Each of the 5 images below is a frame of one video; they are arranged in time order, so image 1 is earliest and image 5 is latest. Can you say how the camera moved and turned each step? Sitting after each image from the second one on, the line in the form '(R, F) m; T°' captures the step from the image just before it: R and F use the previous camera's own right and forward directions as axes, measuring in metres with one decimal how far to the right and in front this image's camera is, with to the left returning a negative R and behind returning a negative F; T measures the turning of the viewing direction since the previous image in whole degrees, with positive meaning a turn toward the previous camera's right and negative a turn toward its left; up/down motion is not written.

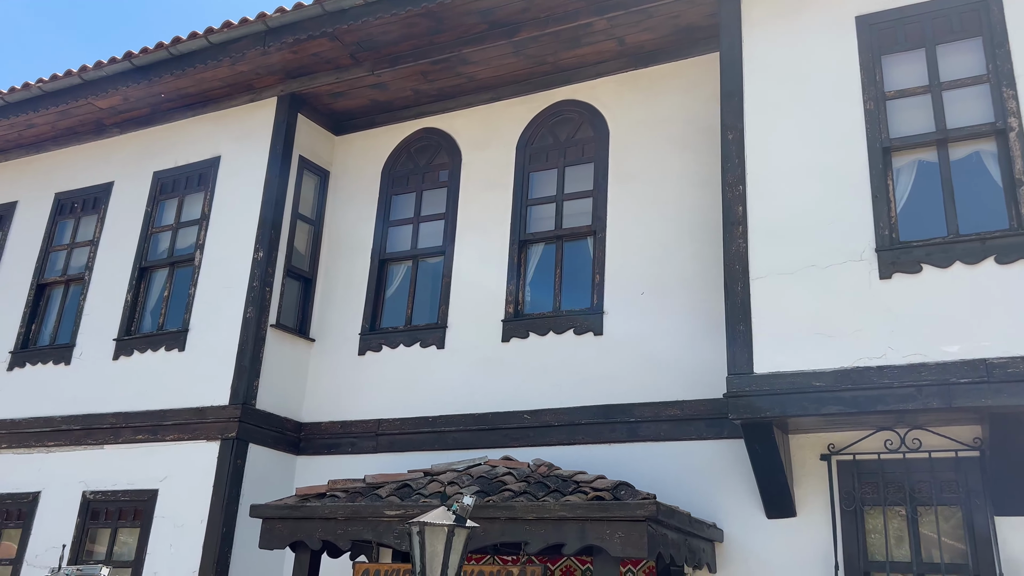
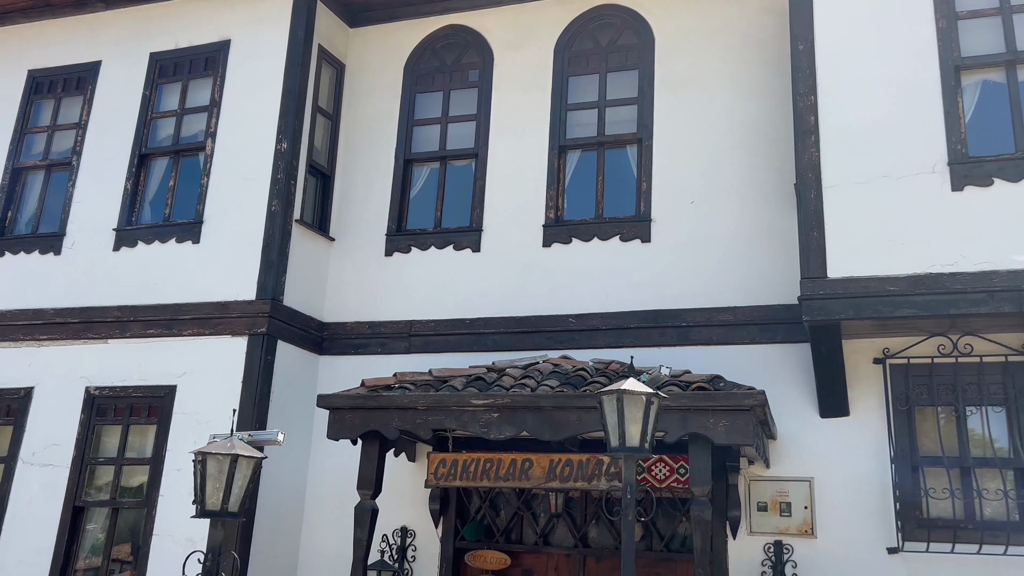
(-1.3, +0.1) m; +7°
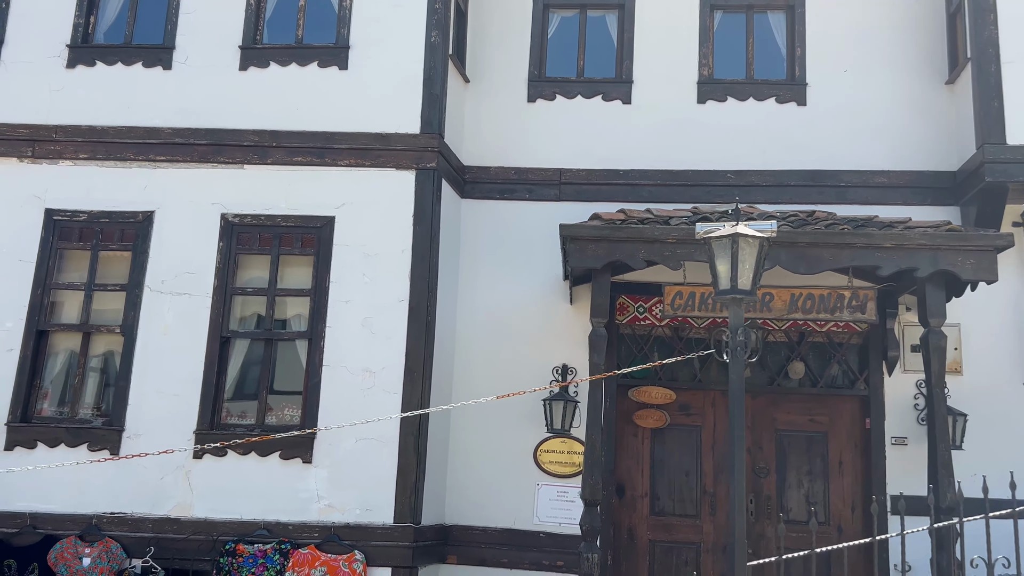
(-2.8, +0.1) m; +12°
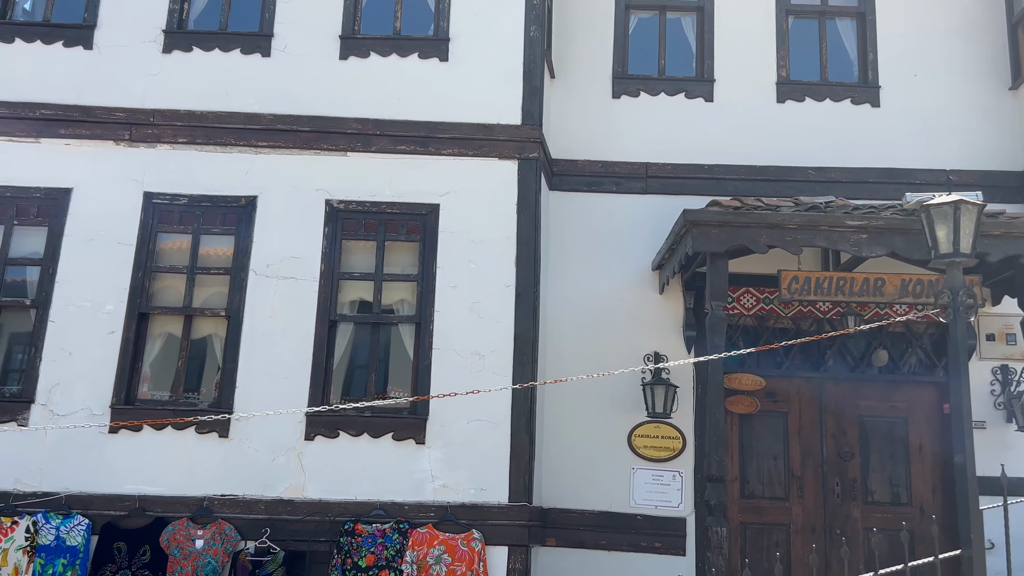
(-1.2, -0.1) m; +3°
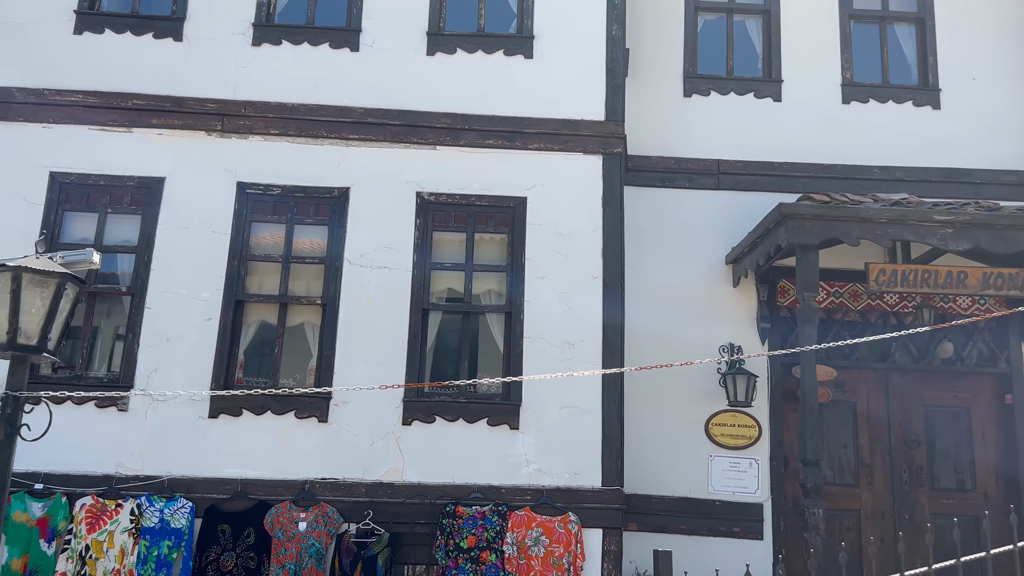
(-0.9, -0.2) m; +2°
